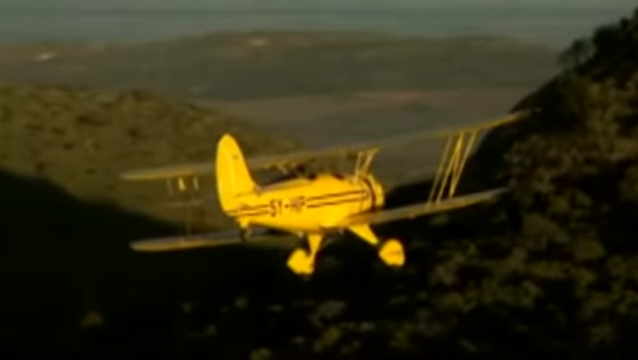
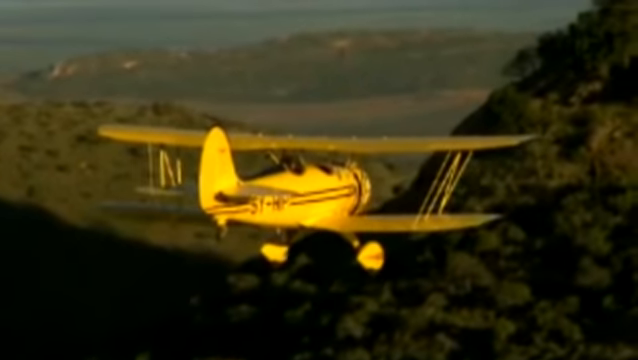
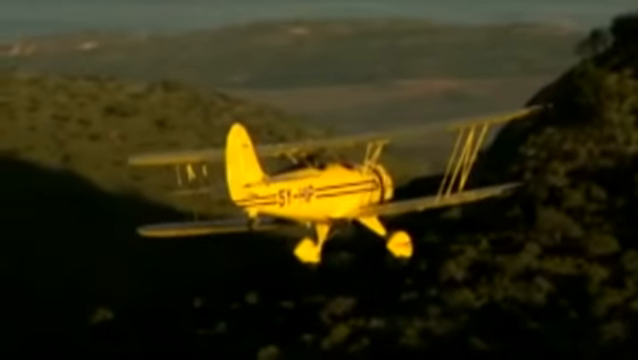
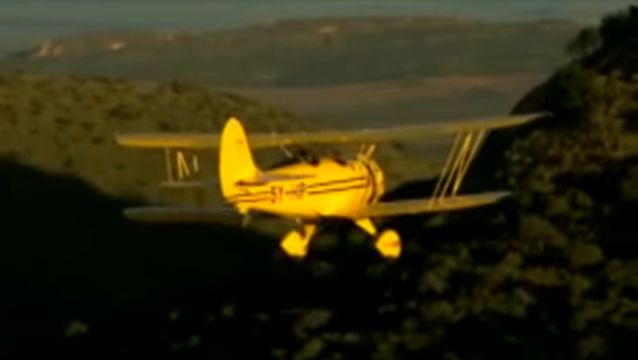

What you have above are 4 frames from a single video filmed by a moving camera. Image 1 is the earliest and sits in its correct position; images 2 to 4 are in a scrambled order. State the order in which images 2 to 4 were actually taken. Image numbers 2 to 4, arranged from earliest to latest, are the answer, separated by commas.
3, 4, 2
